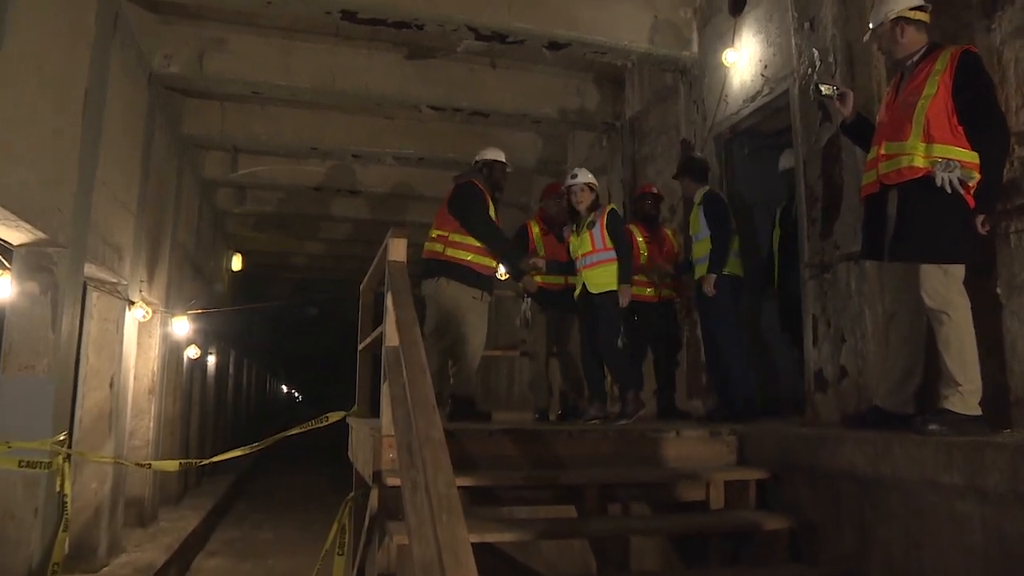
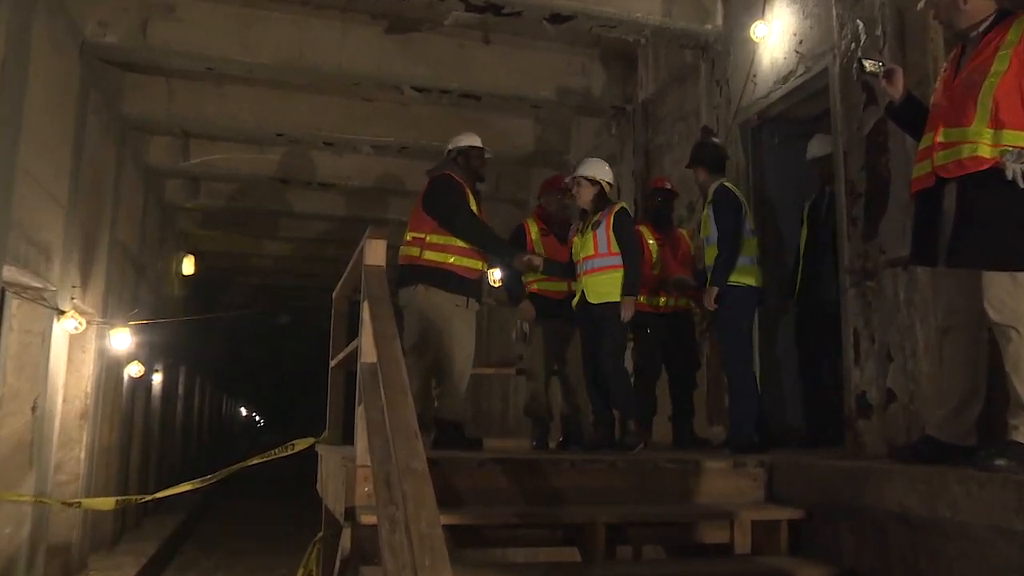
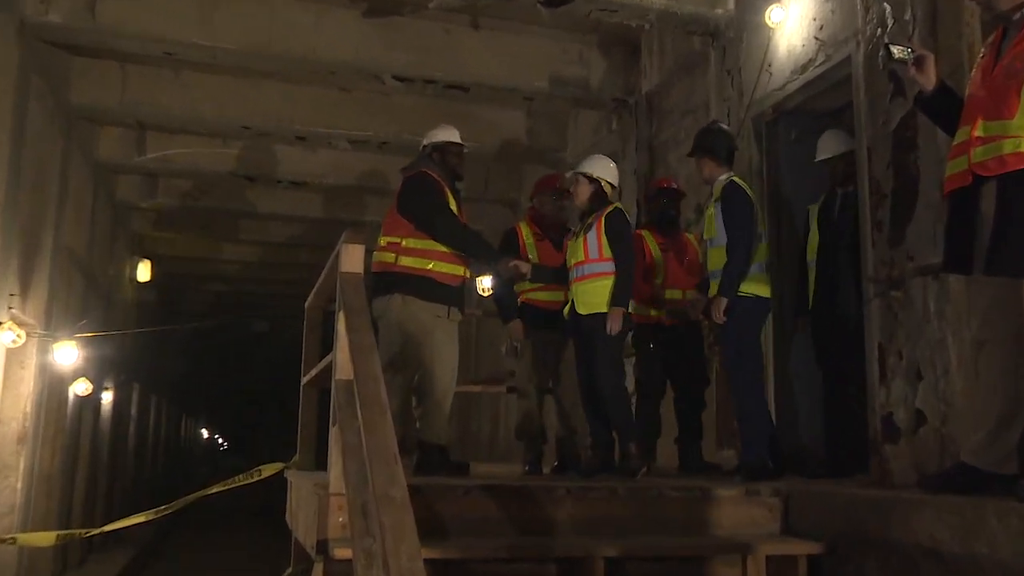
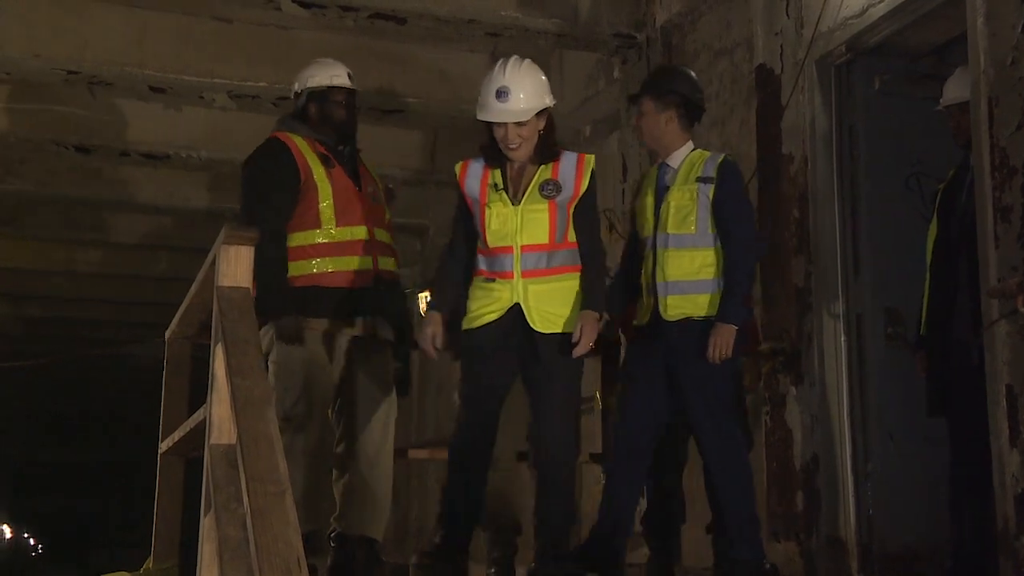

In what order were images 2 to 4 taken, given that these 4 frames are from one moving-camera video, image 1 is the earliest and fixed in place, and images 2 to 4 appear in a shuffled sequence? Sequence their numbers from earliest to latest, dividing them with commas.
2, 3, 4
